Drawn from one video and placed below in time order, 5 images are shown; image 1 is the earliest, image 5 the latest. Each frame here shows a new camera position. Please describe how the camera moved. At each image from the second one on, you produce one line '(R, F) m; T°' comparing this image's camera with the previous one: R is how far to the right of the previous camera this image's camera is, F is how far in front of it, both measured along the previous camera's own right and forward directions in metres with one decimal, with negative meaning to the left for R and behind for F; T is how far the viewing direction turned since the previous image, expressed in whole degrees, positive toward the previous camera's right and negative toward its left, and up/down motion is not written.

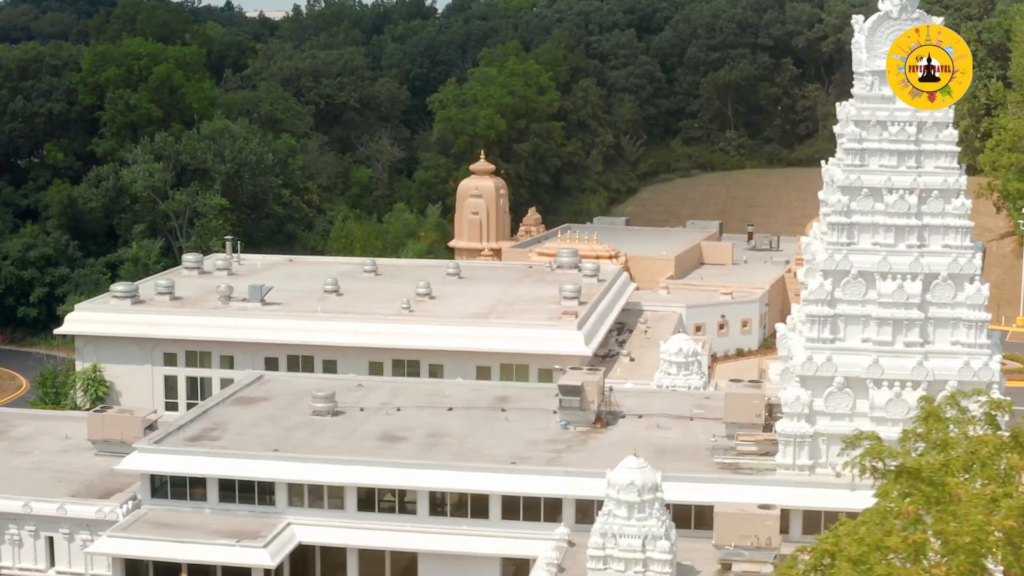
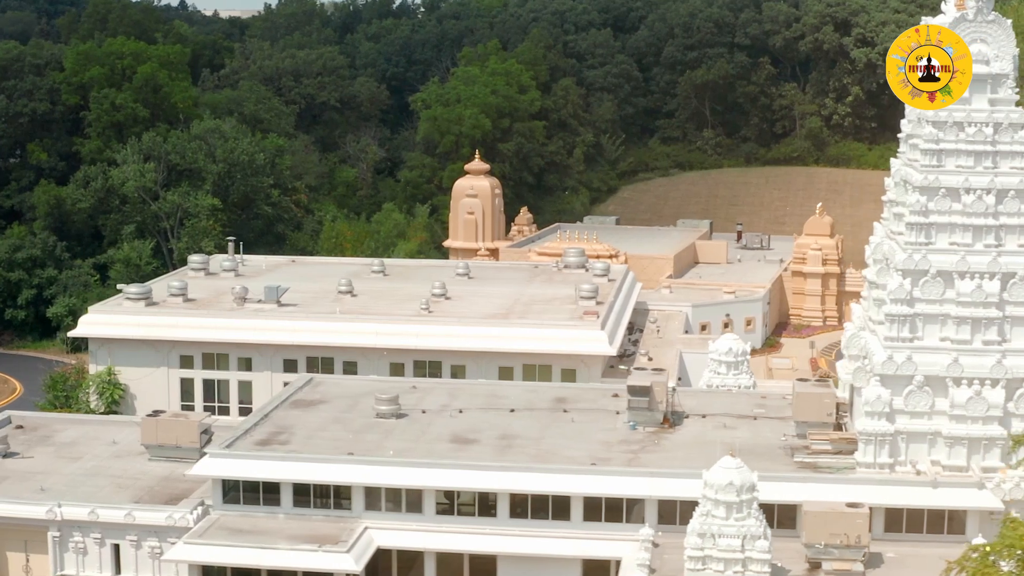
(-3.1, +0.1) m; +3°
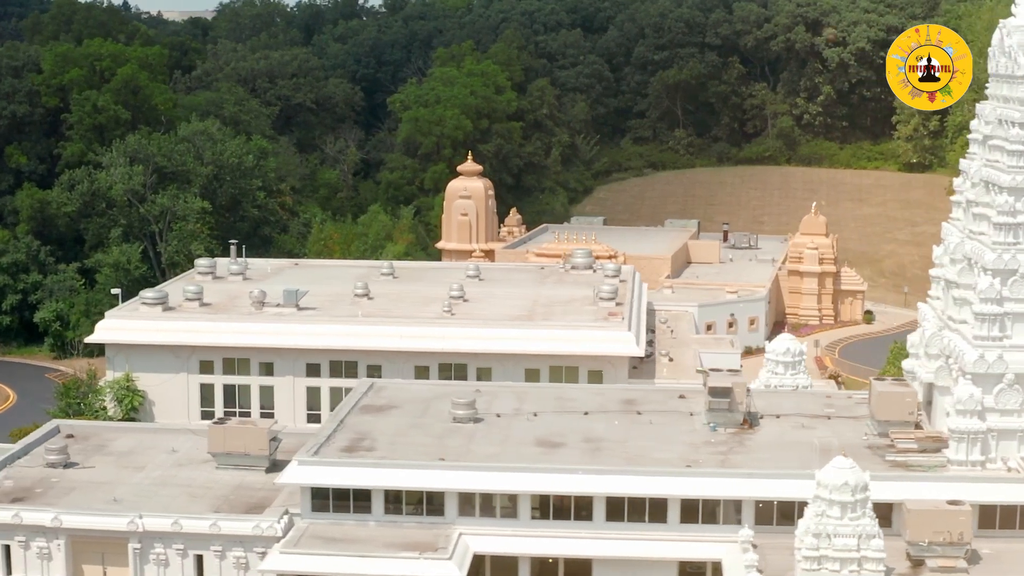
(-3.7, +0.2) m; +3°
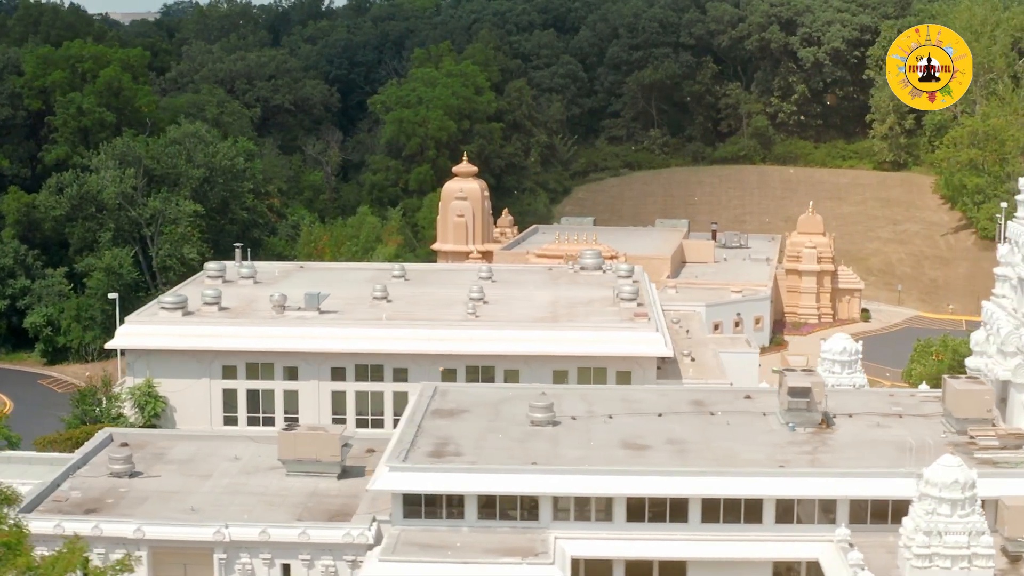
(-3.6, +0.3) m; +3°
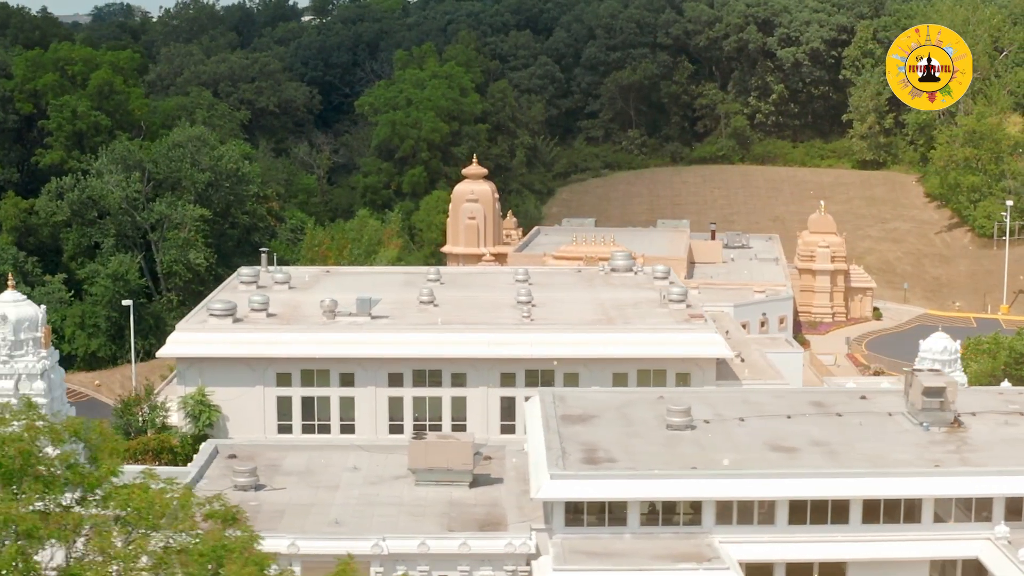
(-5.6, +0.5) m; +4°
